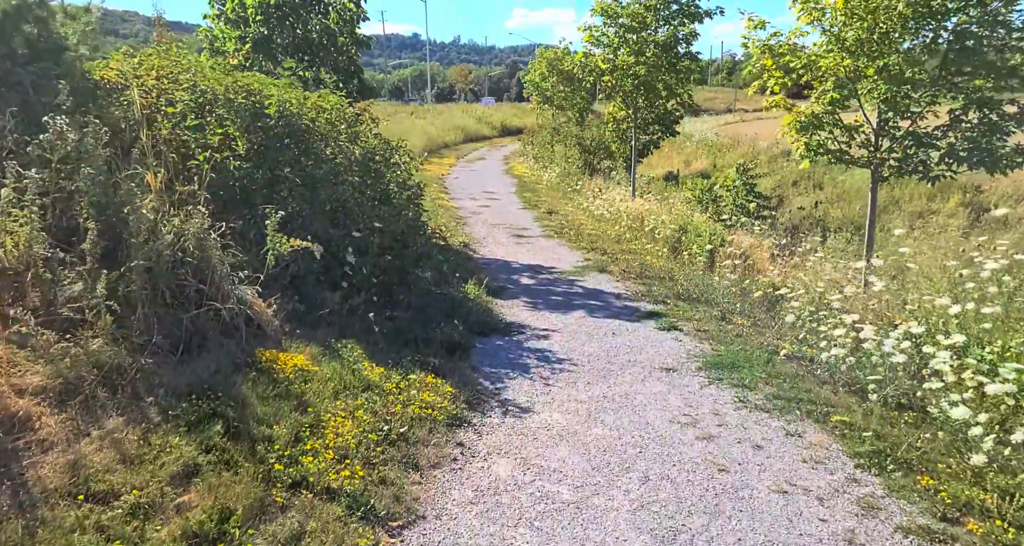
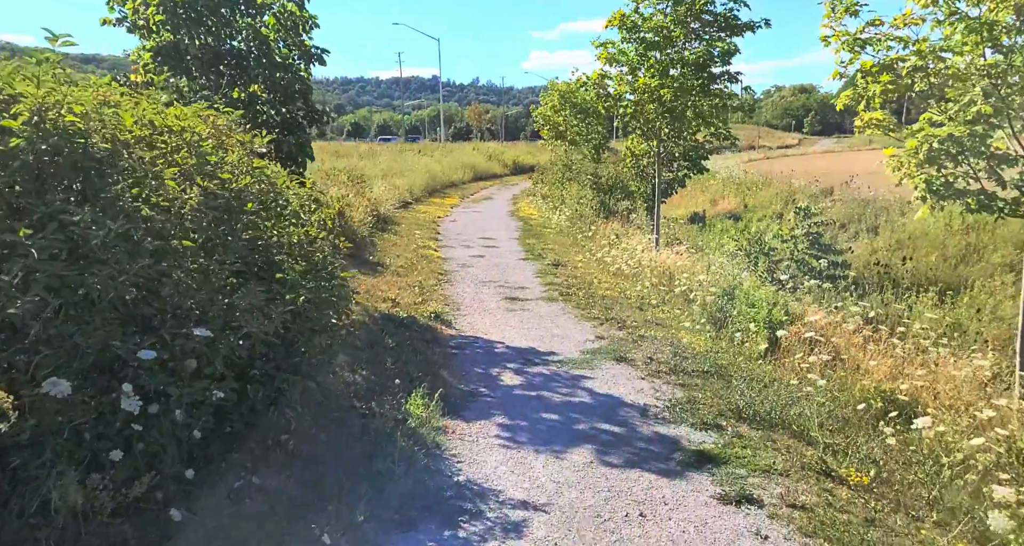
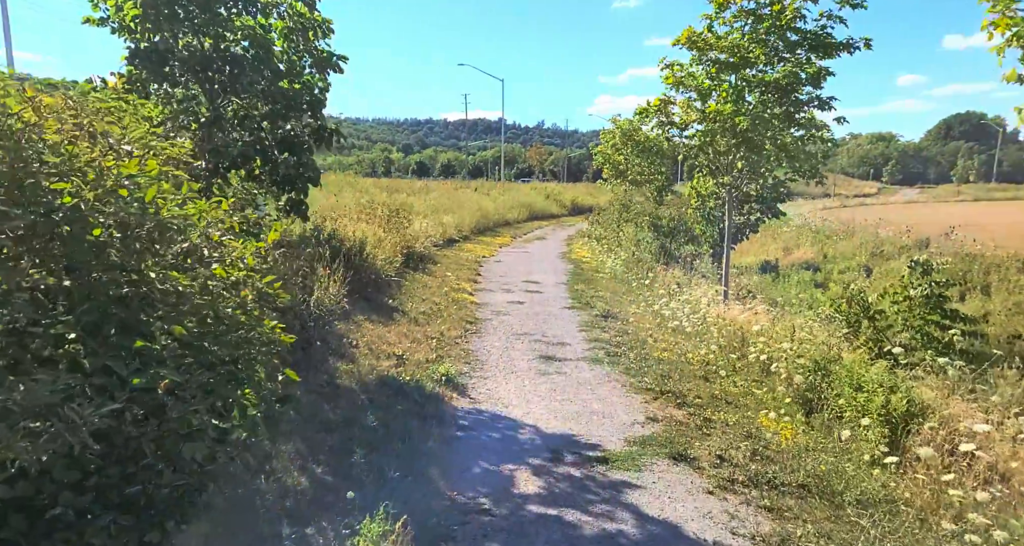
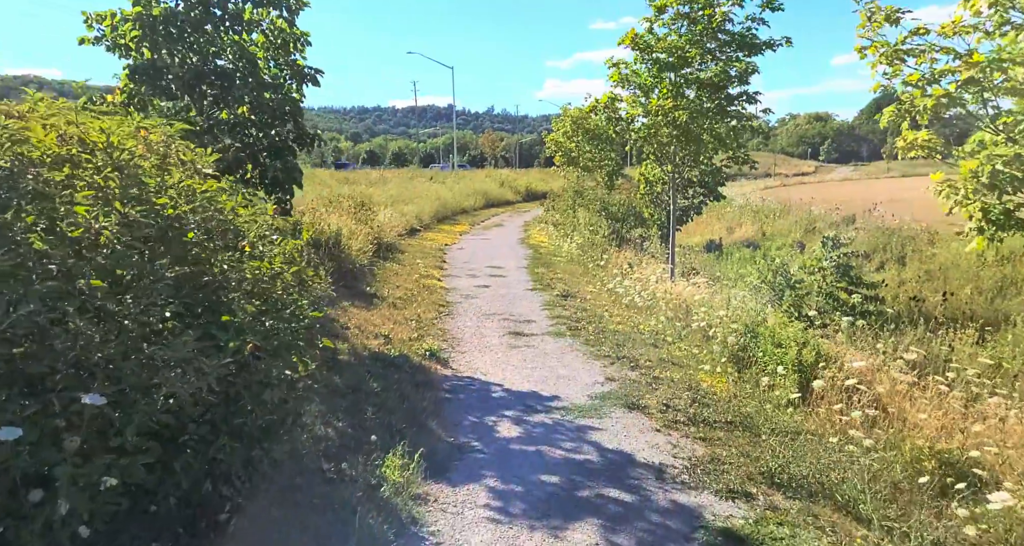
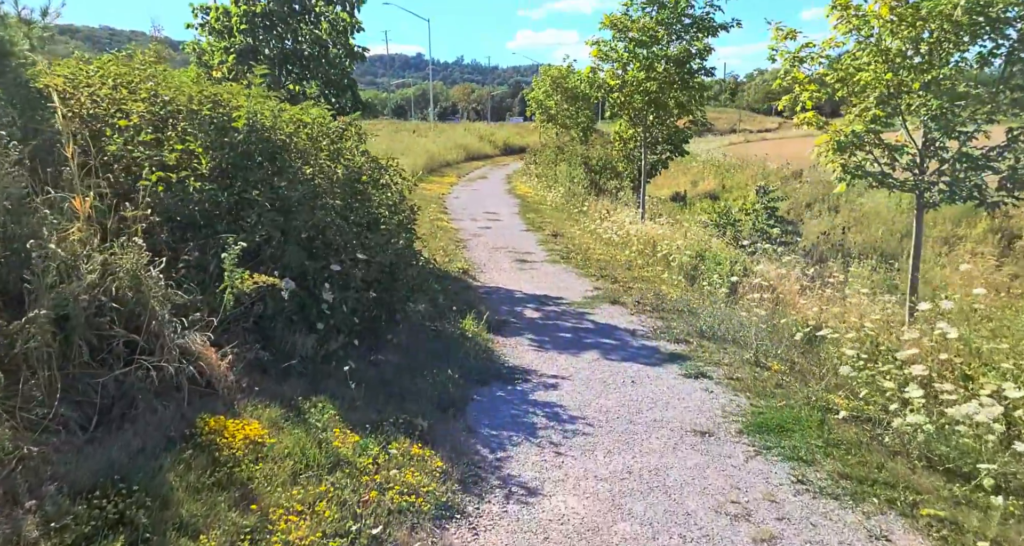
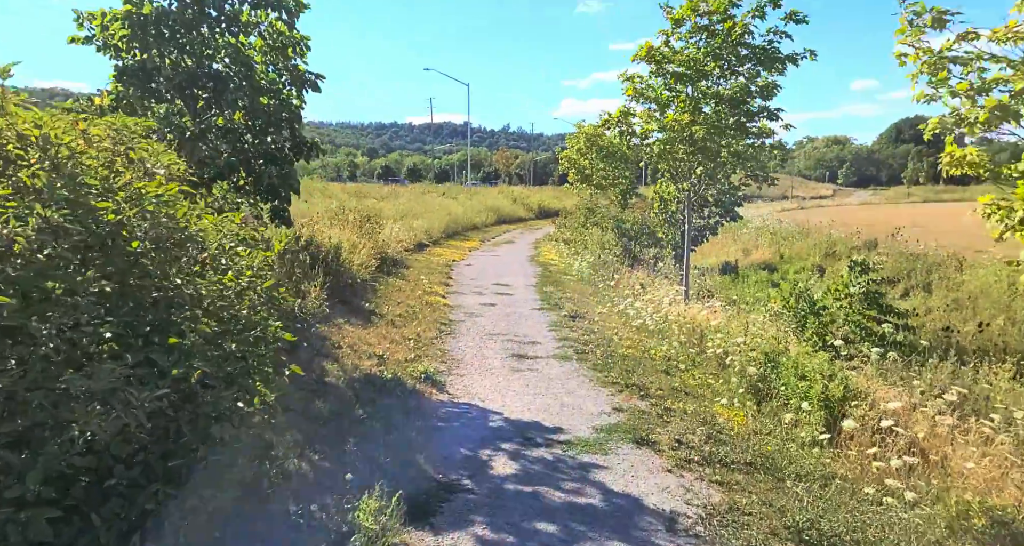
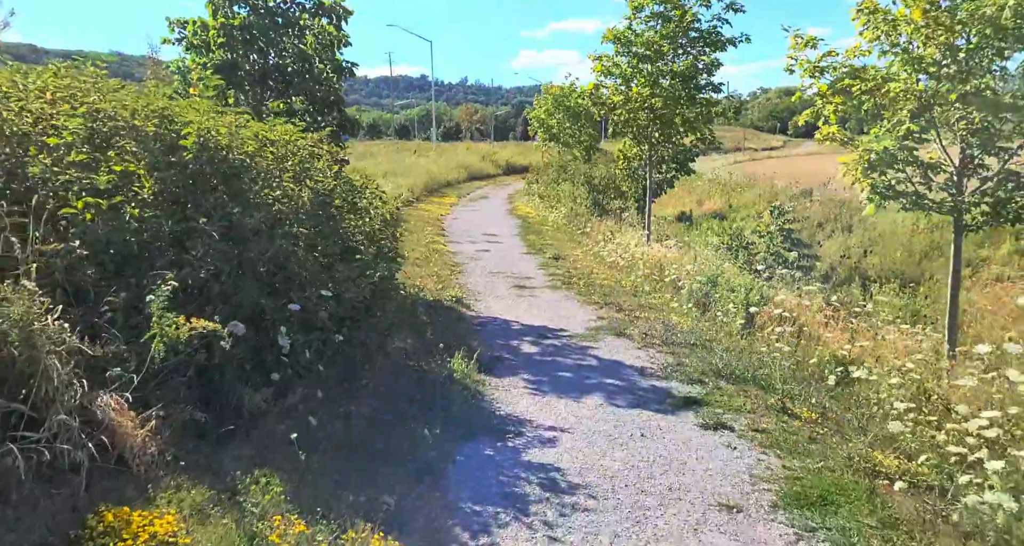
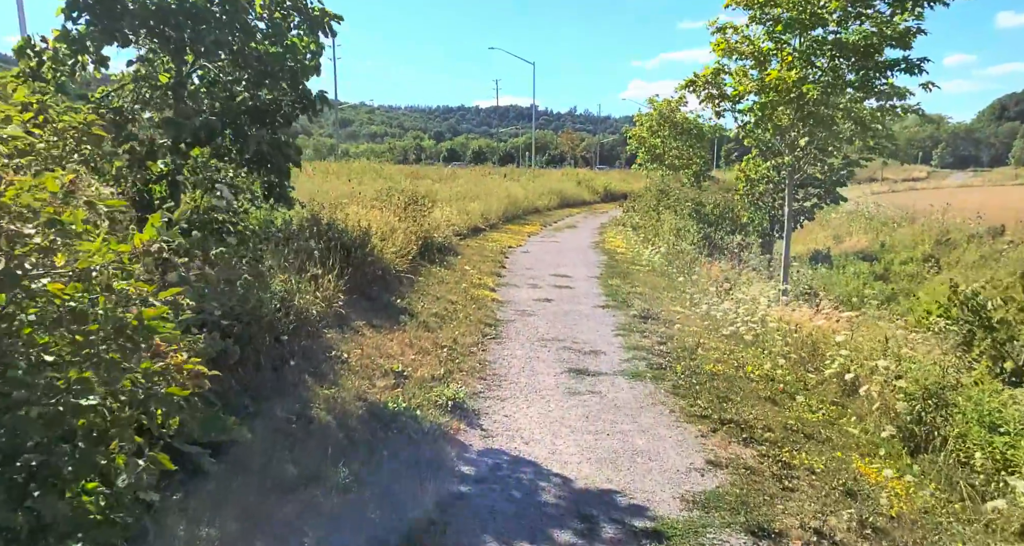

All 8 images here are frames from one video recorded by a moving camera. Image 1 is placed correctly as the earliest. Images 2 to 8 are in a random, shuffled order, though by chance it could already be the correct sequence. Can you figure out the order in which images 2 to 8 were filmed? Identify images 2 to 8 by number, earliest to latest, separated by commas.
5, 7, 2, 4, 6, 3, 8
